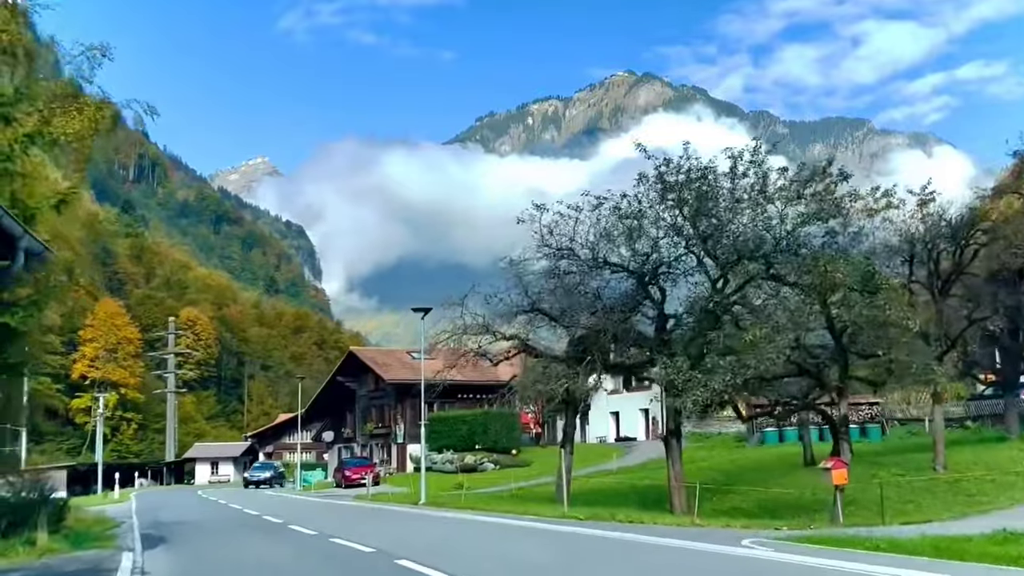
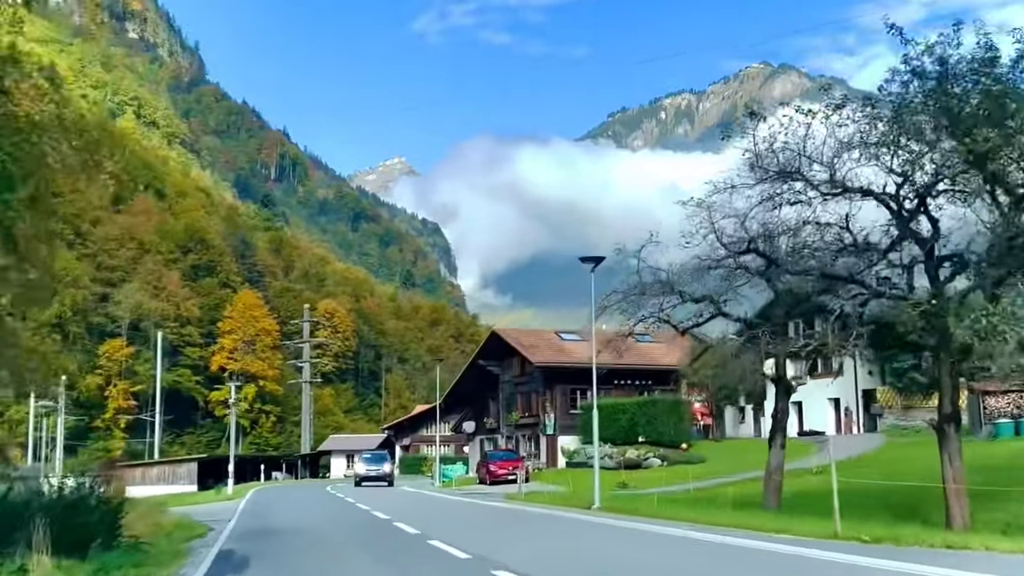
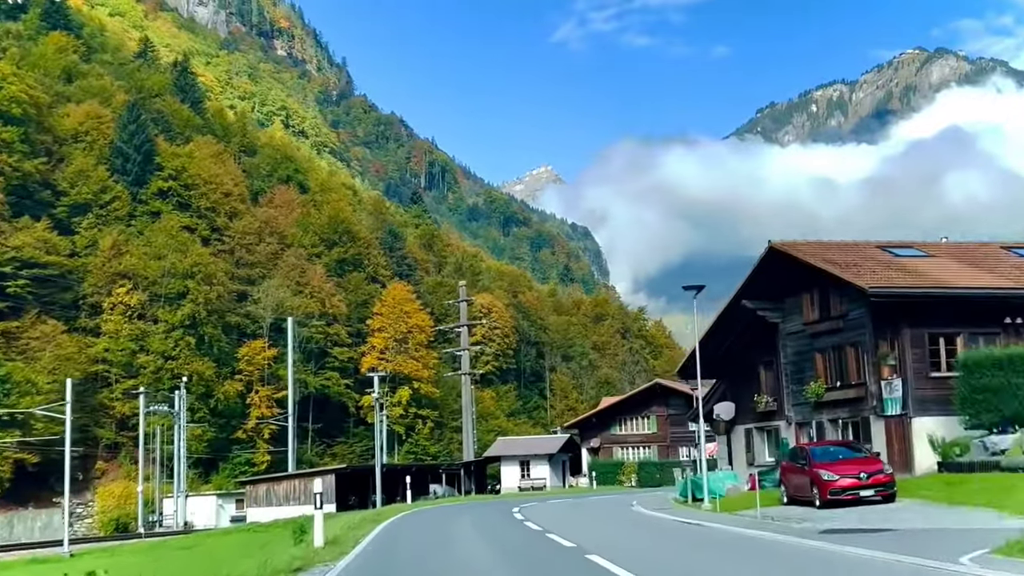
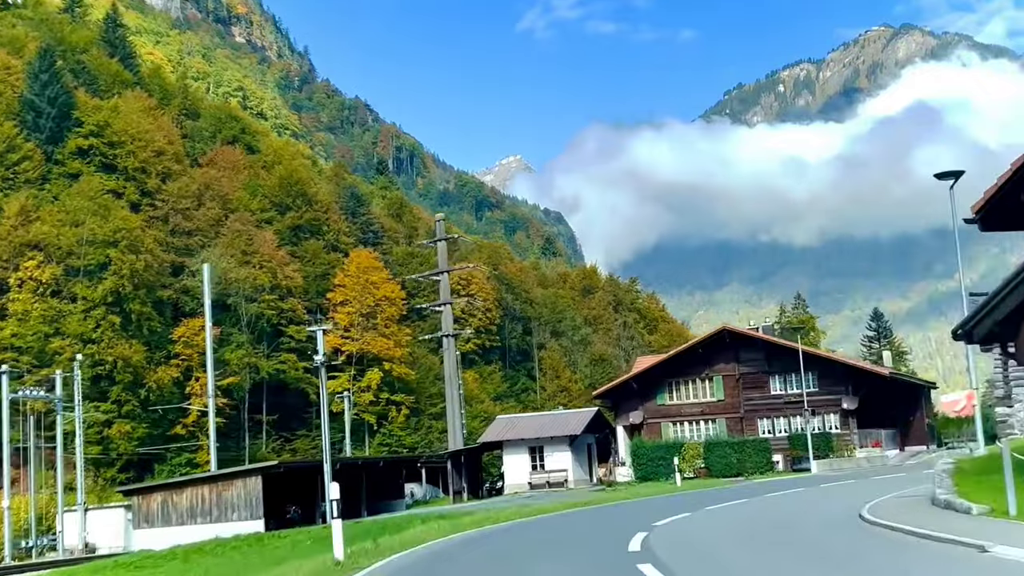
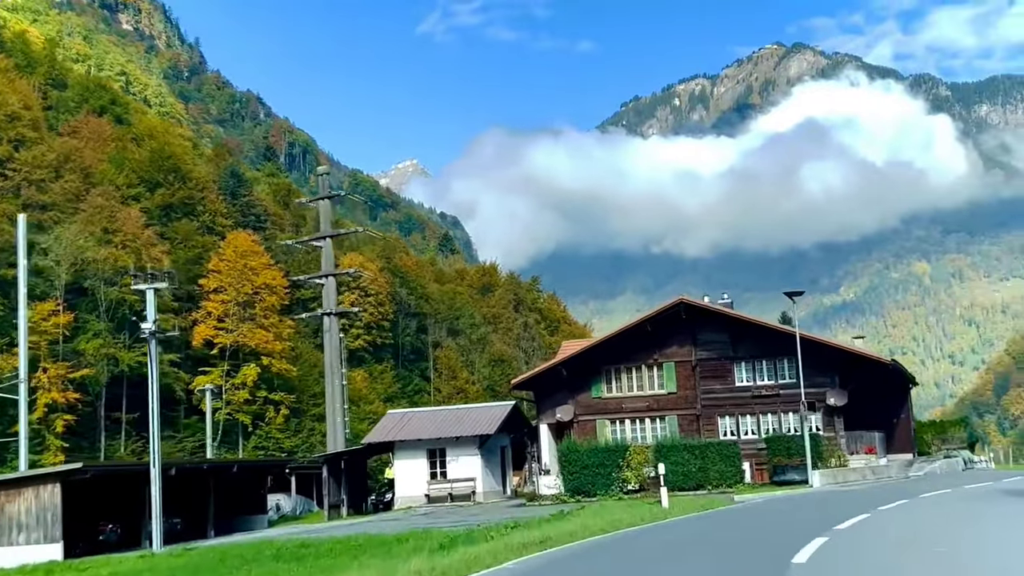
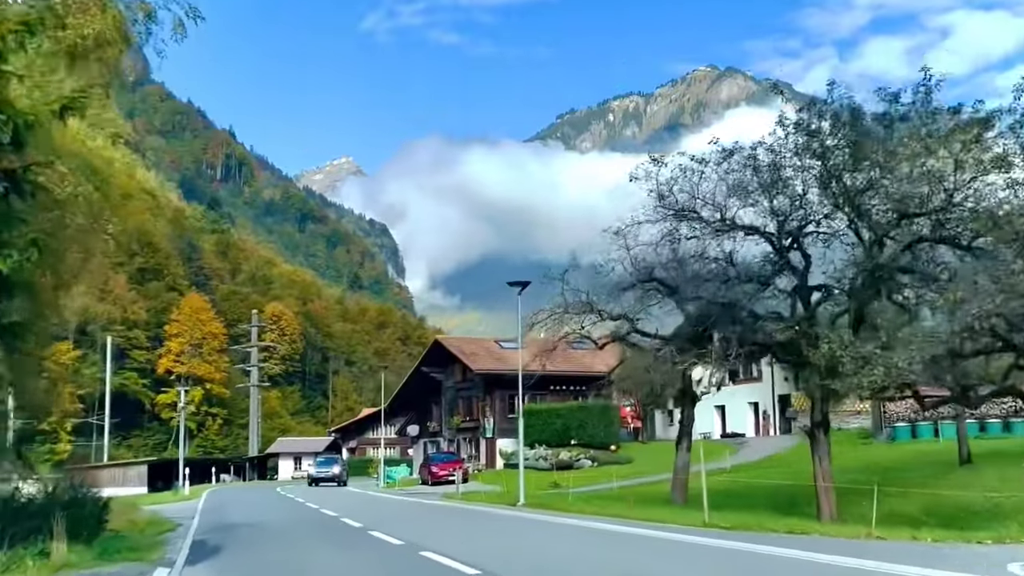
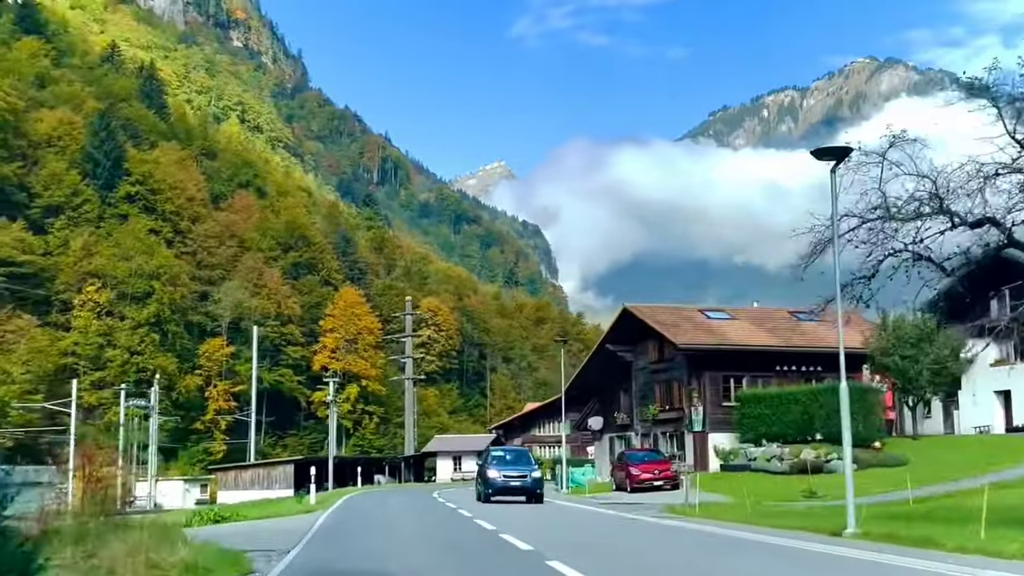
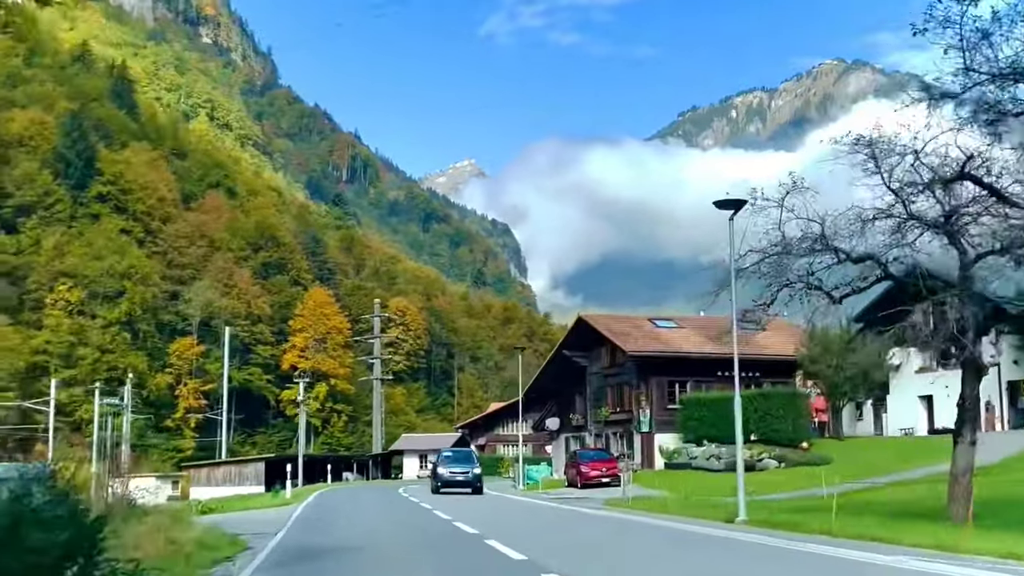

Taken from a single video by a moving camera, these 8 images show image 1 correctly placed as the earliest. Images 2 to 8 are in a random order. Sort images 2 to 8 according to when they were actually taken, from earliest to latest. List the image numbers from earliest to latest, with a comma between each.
6, 2, 8, 7, 3, 4, 5
